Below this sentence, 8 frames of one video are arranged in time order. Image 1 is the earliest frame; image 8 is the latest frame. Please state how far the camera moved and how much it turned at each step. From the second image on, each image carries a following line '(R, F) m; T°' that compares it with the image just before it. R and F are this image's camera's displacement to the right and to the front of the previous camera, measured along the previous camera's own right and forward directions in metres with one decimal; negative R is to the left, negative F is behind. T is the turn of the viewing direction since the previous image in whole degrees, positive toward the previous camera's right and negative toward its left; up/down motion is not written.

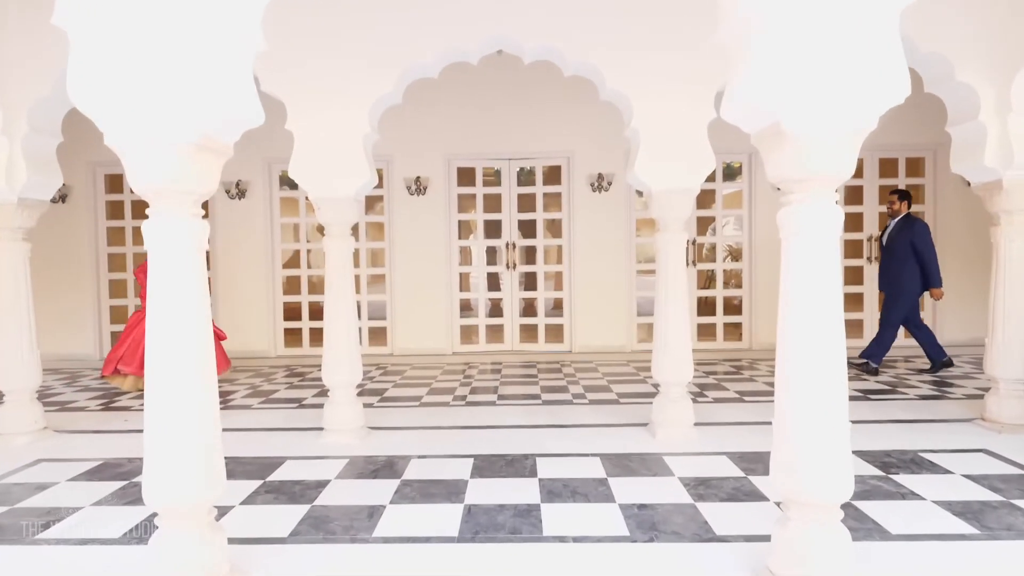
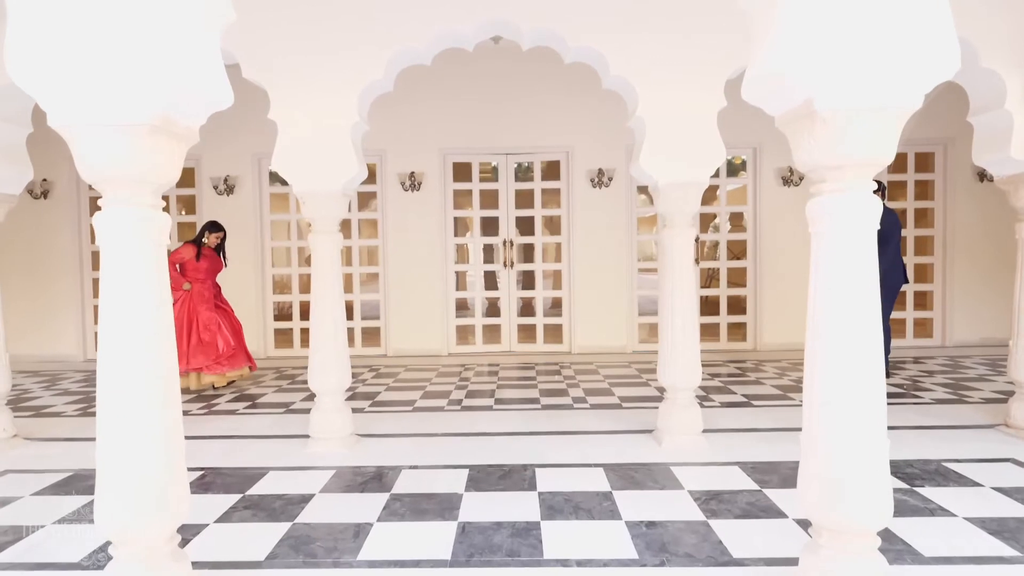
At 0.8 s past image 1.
(0.0, +0.2) m; 0°
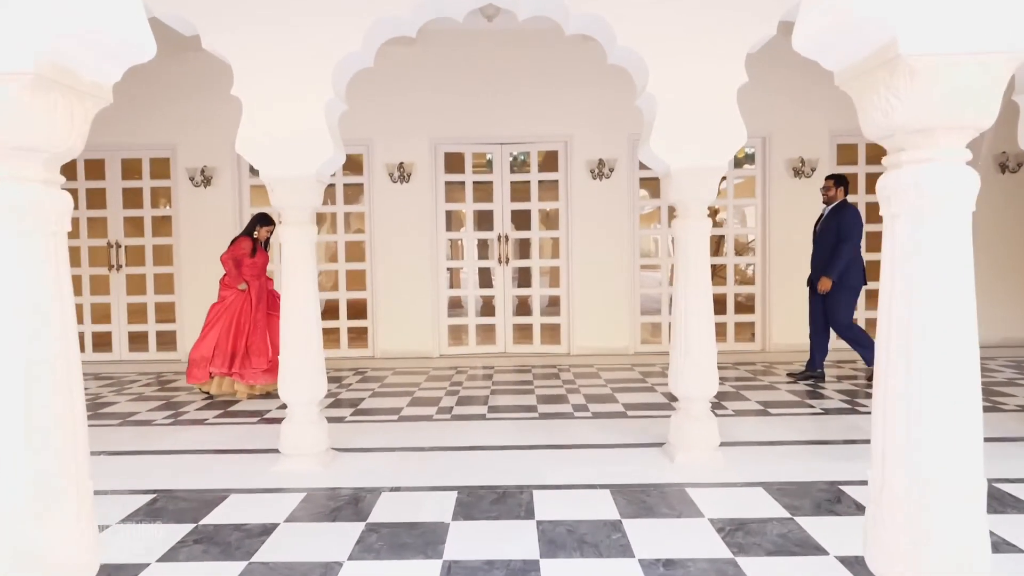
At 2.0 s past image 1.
(0.0, +0.4) m; 0°
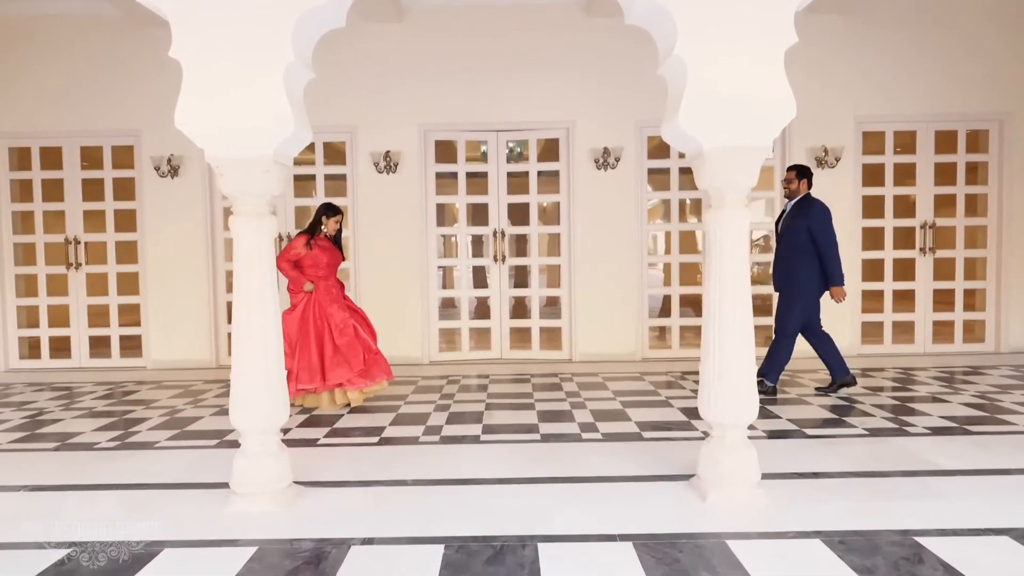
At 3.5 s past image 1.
(0.0, +0.6) m; 0°
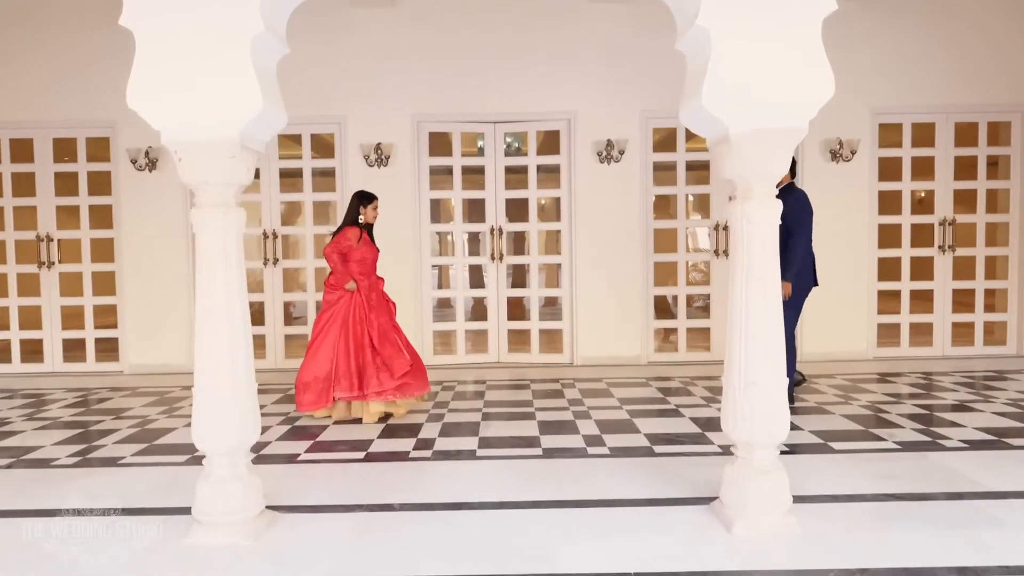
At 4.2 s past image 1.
(0.0, +0.4) m; 0°
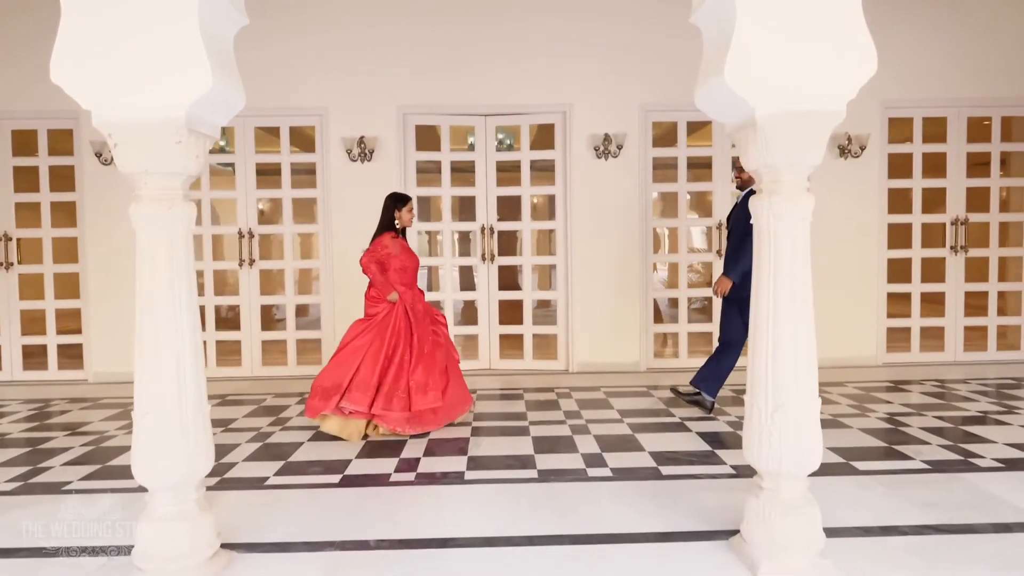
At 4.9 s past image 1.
(0.0, +0.4) m; +1°
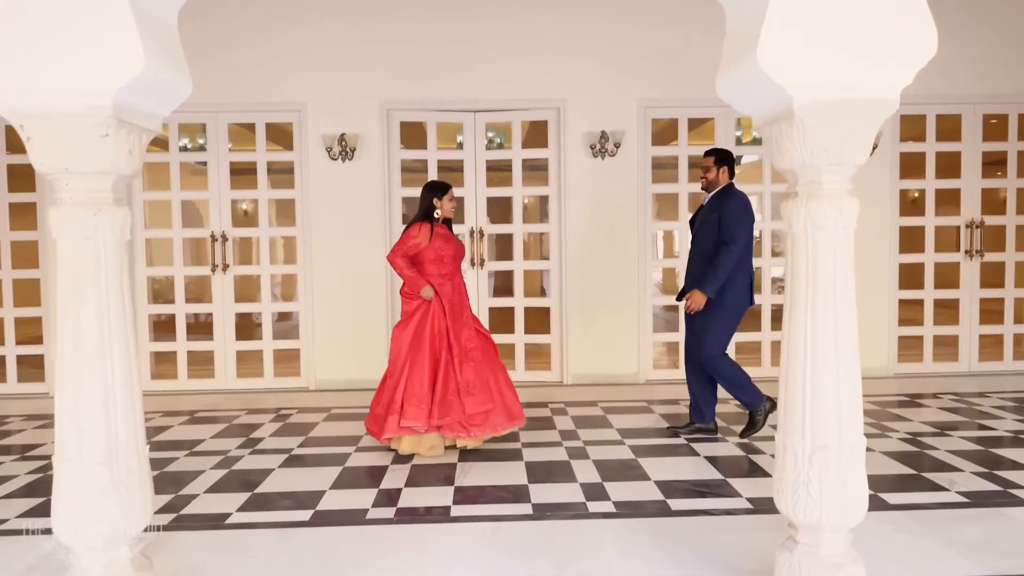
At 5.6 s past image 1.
(0.0, +0.4) m; +1°
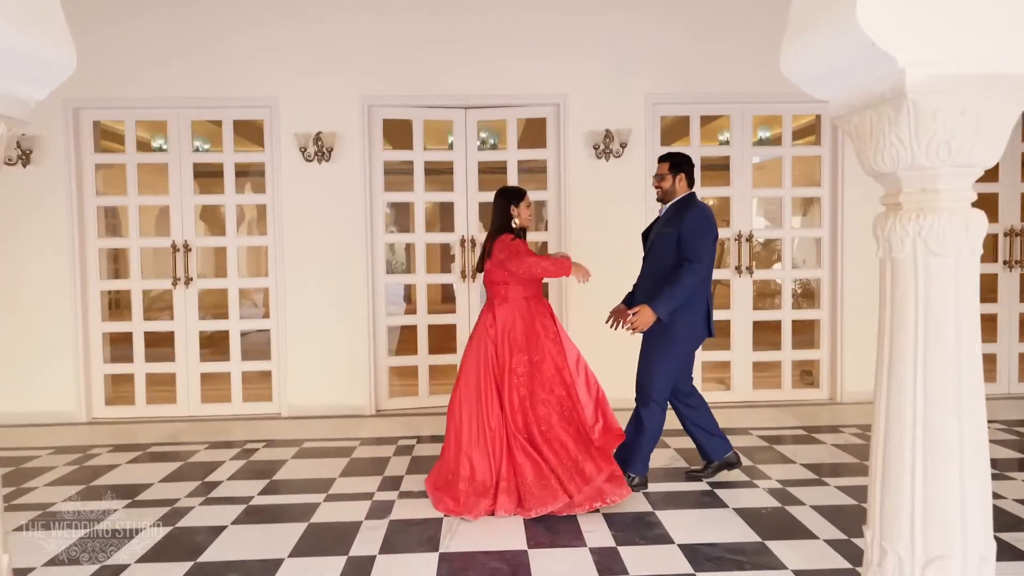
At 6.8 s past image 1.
(0.0, +0.6) m; 0°
